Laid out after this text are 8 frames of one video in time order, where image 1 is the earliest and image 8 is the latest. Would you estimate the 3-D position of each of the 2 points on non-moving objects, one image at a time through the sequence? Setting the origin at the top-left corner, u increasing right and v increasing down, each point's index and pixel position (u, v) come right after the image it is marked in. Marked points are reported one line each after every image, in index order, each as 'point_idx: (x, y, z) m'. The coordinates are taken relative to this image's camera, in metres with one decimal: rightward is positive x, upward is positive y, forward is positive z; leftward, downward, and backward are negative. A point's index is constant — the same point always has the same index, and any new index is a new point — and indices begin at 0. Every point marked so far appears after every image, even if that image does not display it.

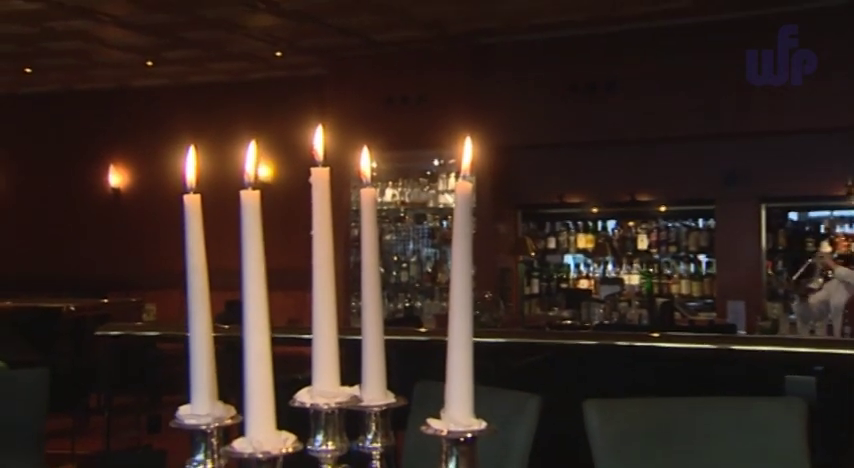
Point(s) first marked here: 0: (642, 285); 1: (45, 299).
0: (+1.0, -0.2, +5.7) m
1: (-1.6, -0.3, +5.4) m
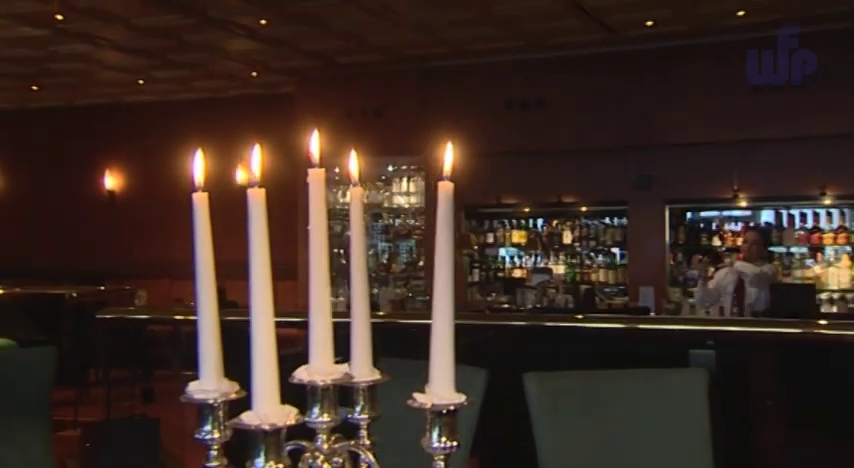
0: (+0.7, -0.2, +6.6) m
1: (-1.9, -0.3, +6.3) m
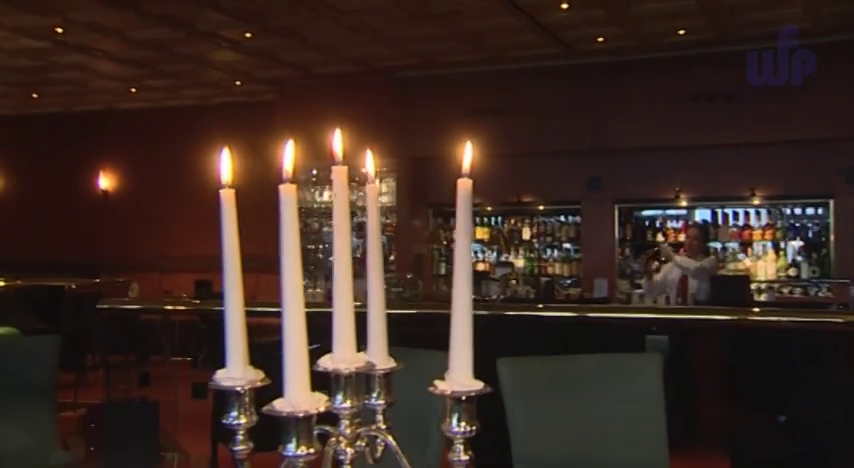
0: (+0.6, -0.2, +7.2) m
1: (-2.0, -0.2, +6.8) m
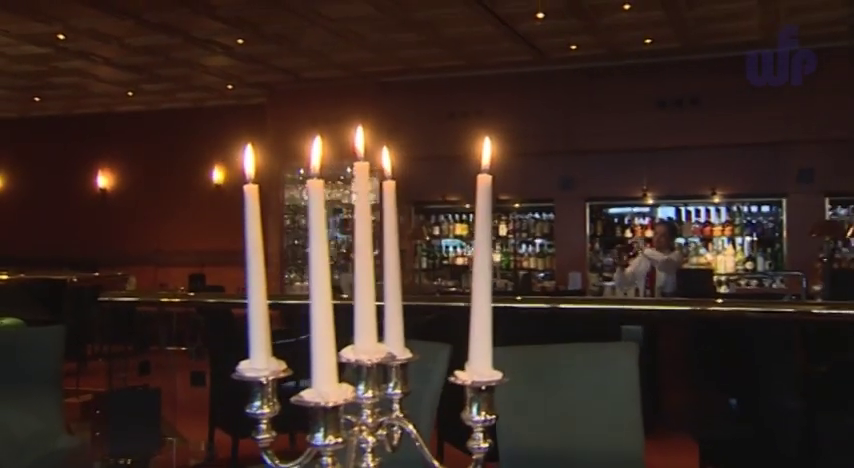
0: (+0.5, -0.2, +7.6) m
1: (-2.1, -0.2, +7.2) m
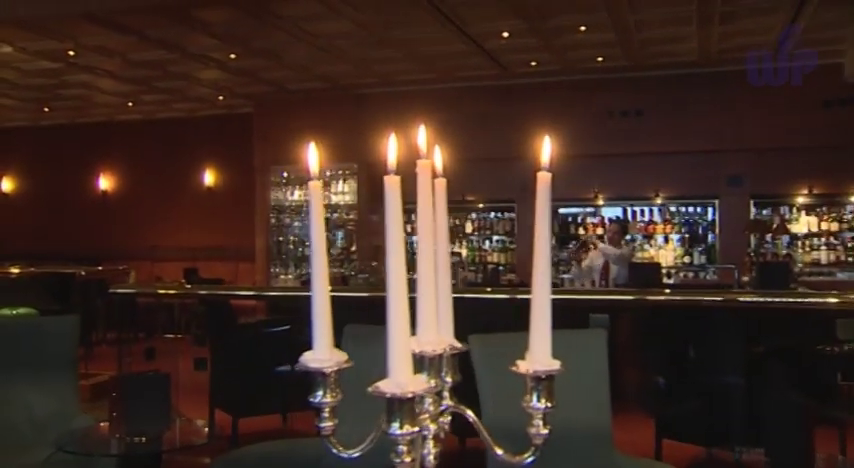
0: (+0.3, -0.1, +8.4) m
1: (-2.3, -0.2, +7.8) m
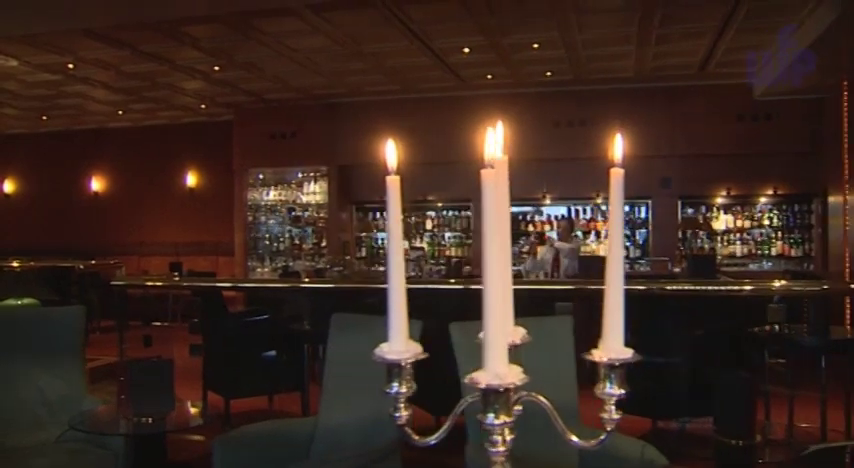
0: (0.0, -0.1, +9.2) m
1: (-2.5, -0.2, +8.6) m
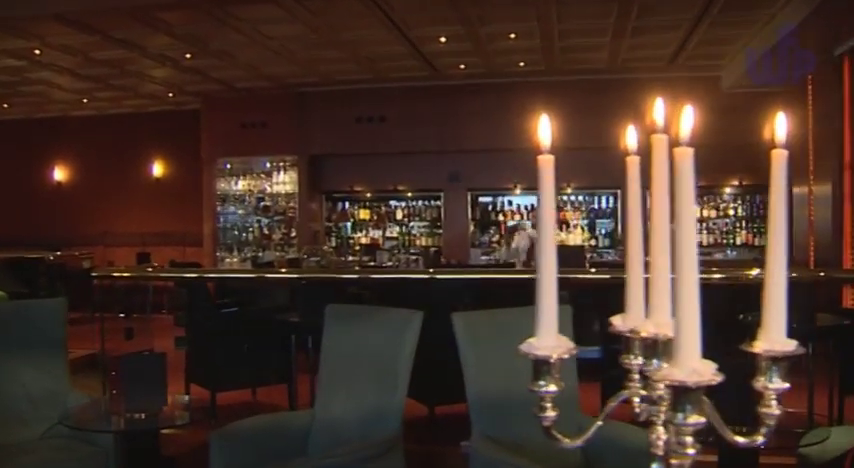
0: (-0.2, 0.0, +9.2) m
1: (-2.7, -0.1, +8.3) m
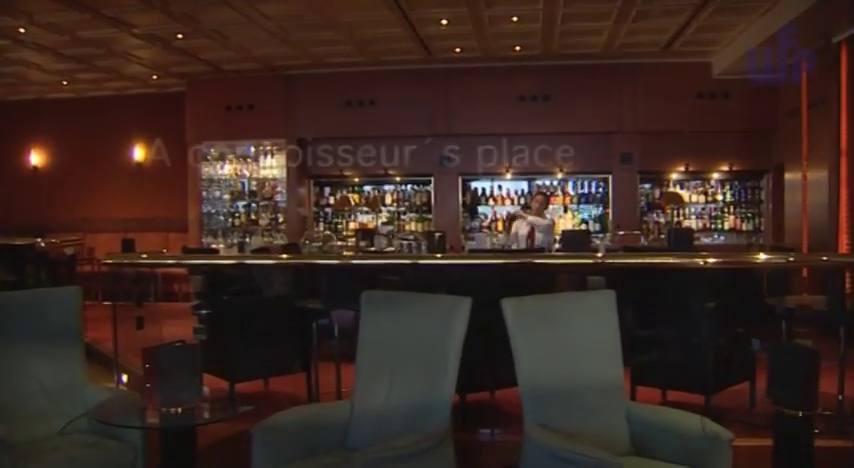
0: (-0.3, +0.1, +9.0) m
1: (-2.7, 0.0, +7.9) m
